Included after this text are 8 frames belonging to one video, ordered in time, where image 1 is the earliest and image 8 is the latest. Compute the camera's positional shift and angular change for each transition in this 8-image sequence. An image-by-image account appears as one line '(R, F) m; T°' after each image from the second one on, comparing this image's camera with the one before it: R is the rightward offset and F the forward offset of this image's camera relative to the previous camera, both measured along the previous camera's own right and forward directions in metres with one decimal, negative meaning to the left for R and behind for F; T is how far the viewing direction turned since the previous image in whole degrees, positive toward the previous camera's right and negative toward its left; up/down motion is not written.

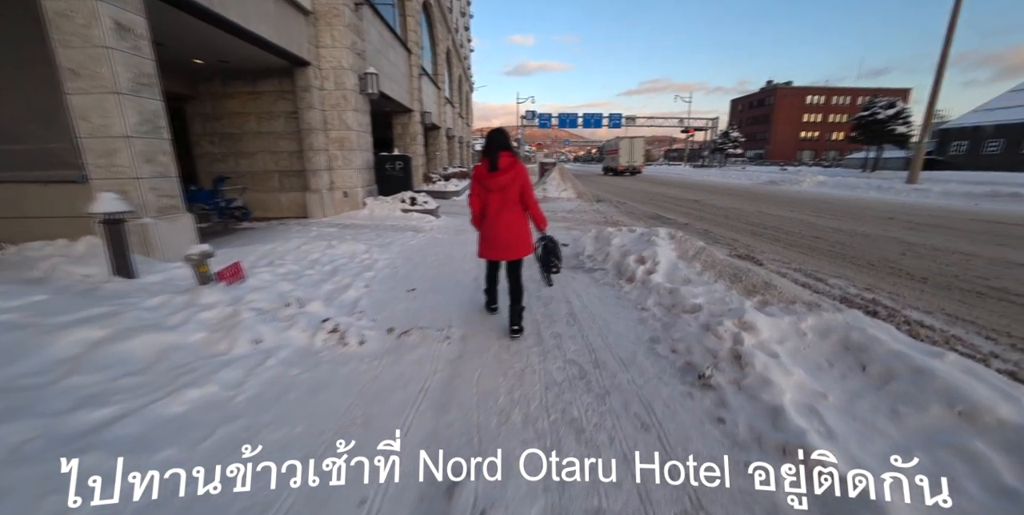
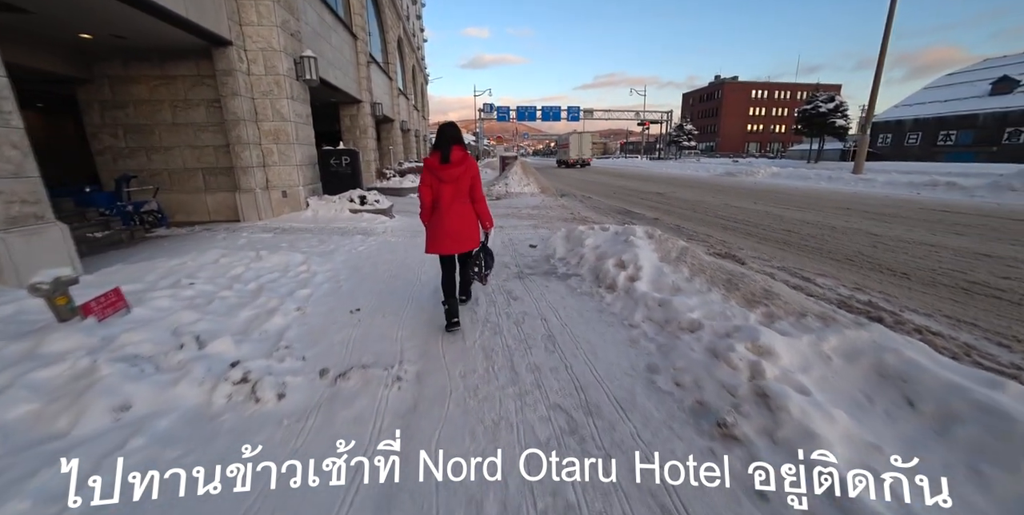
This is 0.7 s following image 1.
(0.0, +0.7) m; +5°
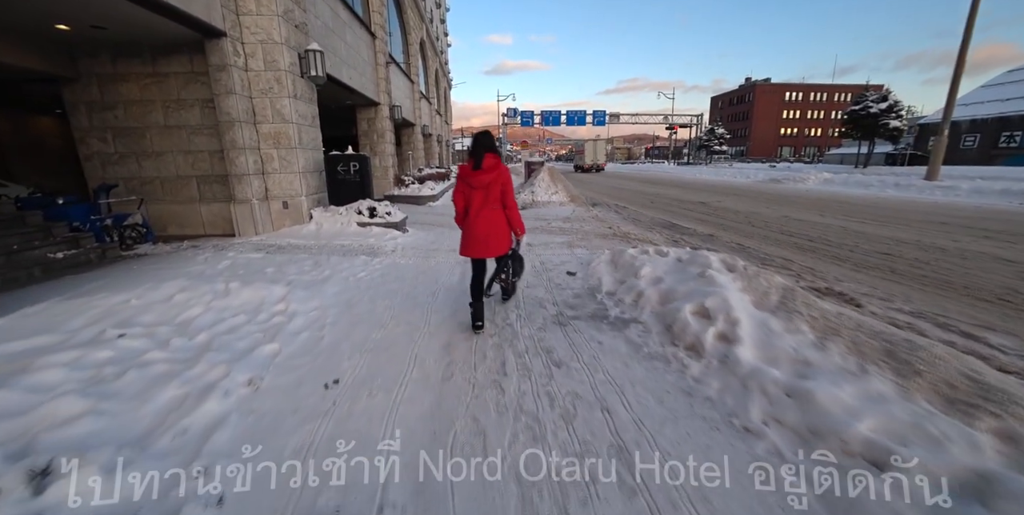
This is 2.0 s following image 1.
(-0.2, +1.2) m; -3°
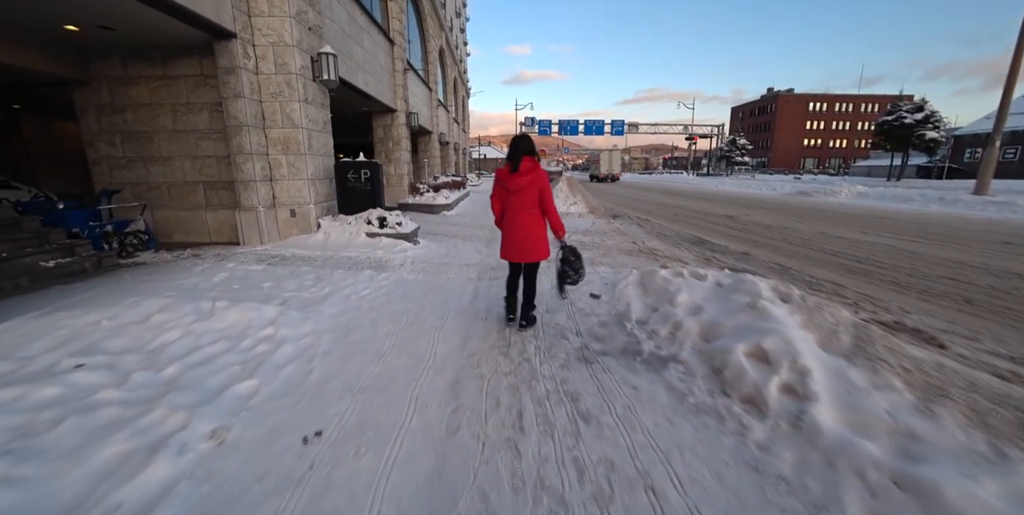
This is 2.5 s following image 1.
(0.0, +0.5) m; -2°
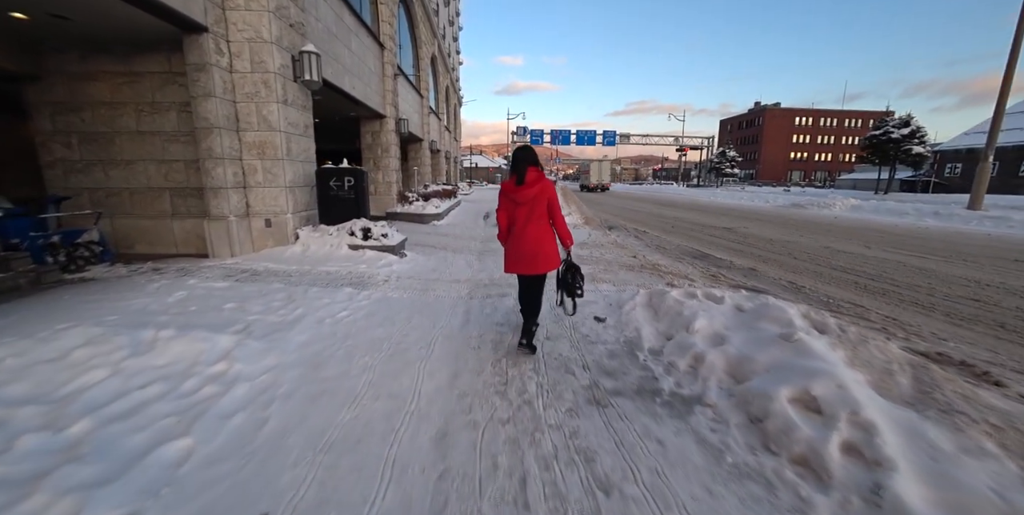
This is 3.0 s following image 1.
(-0.1, +0.5) m; +1°
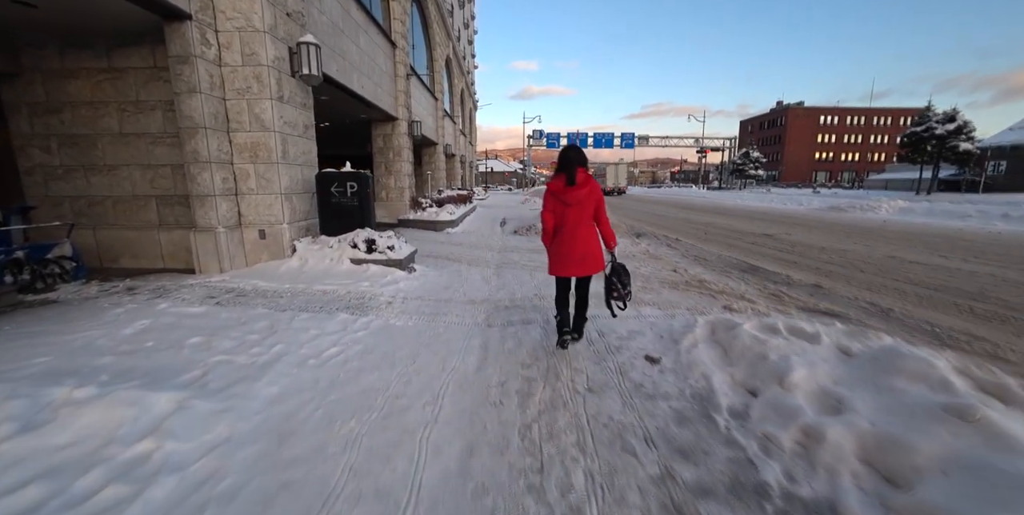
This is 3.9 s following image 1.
(-0.1, +0.9) m; -2°
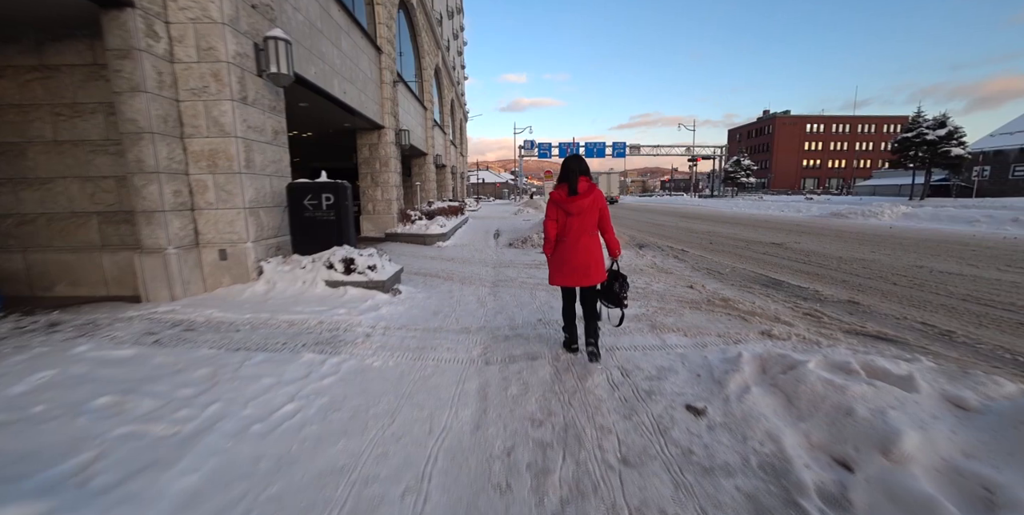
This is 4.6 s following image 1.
(-0.1, +0.7) m; +1°
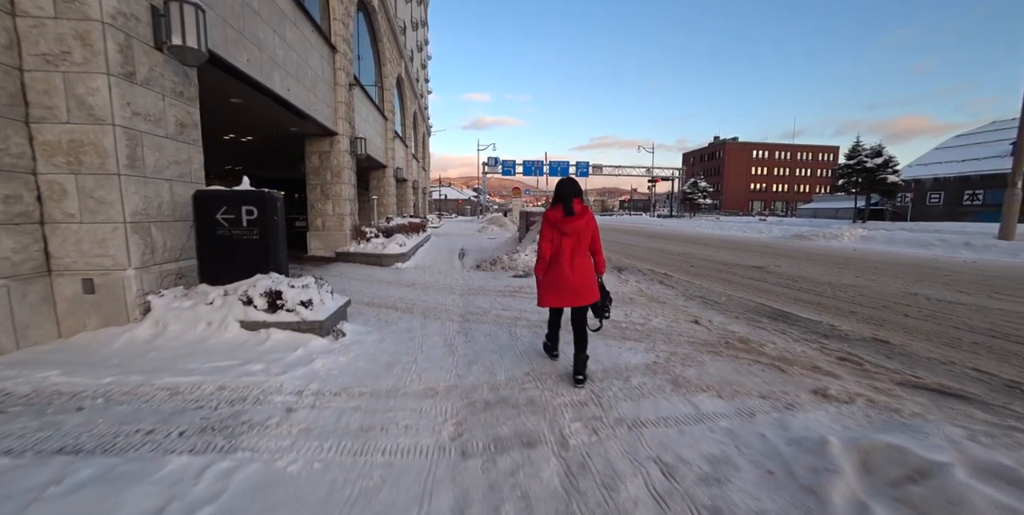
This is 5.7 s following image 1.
(-0.2, +1.1) m; +6°
